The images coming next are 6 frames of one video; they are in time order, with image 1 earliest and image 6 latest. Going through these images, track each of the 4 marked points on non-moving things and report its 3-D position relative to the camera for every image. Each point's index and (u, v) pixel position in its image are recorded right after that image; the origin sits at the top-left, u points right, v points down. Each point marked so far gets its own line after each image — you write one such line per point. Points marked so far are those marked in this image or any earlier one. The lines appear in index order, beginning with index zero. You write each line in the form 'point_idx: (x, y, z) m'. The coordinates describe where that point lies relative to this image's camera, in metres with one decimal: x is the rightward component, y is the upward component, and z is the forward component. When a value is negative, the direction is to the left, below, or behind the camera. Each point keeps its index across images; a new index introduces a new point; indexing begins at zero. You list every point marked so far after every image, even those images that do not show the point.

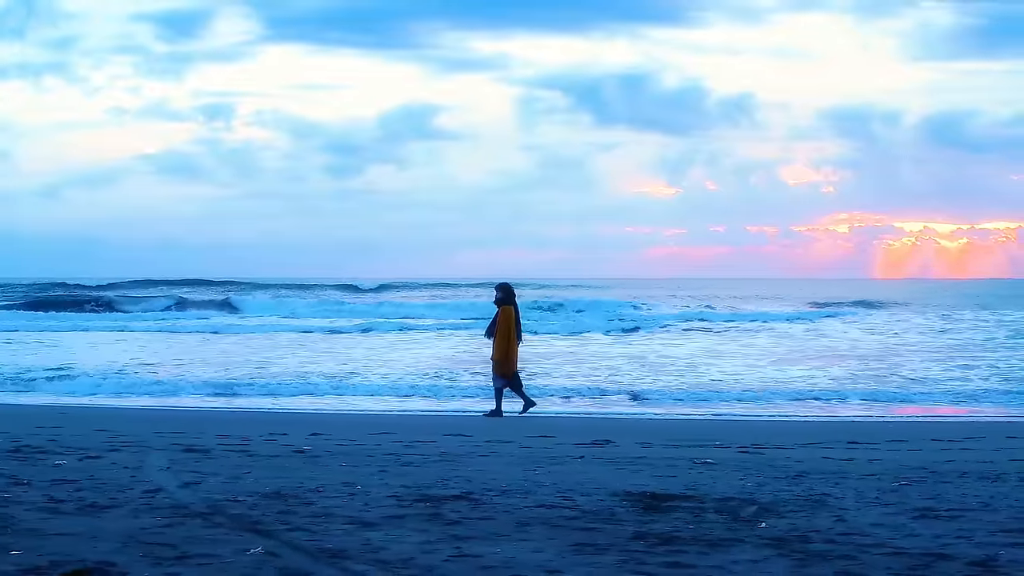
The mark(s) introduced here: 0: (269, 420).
0: (-2.1, -1.2, +8.2) m
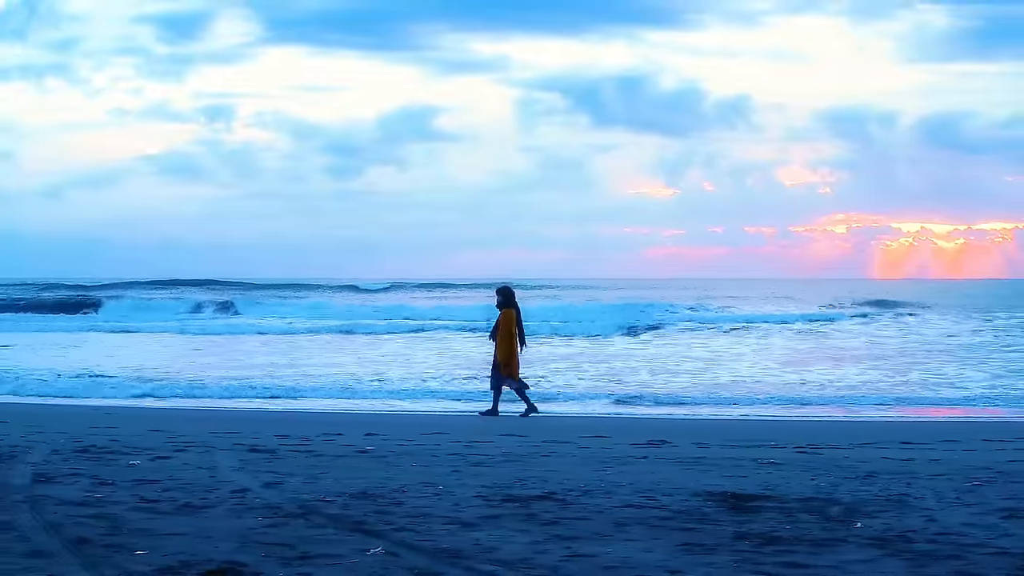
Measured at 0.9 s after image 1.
0: (-1.7, -1.2, +8.1) m
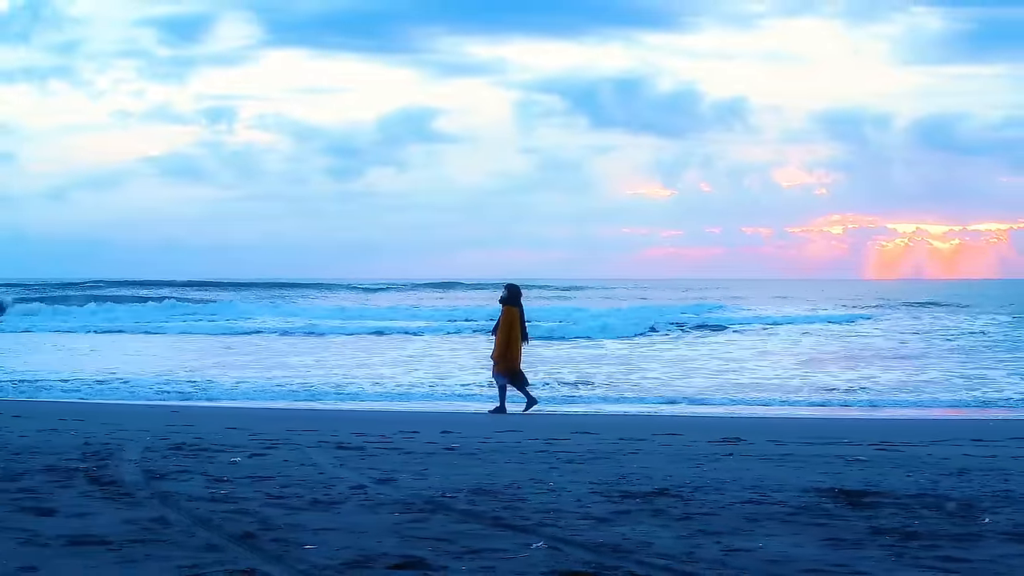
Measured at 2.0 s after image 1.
0: (-1.1, -1.2, +8.1) m
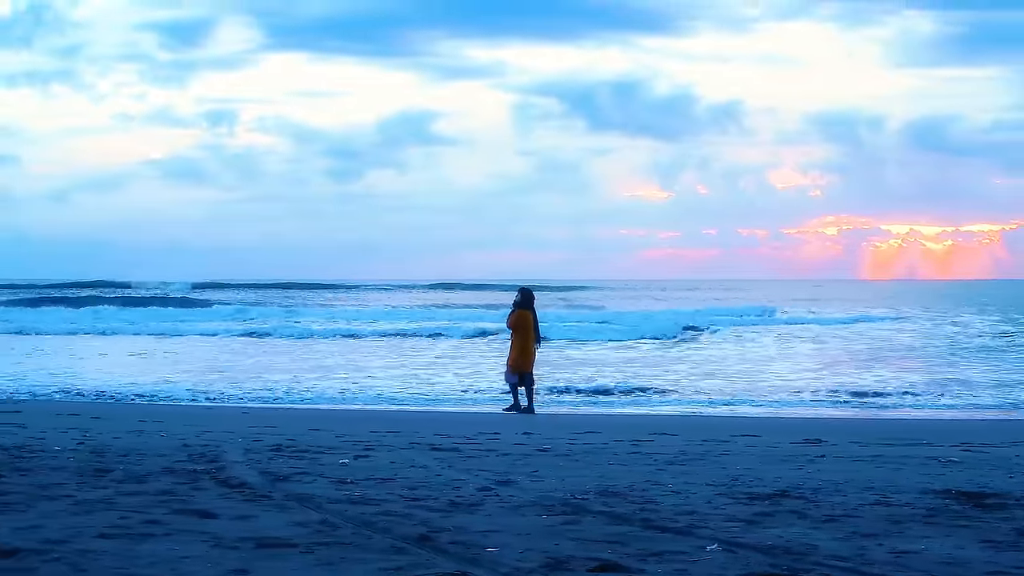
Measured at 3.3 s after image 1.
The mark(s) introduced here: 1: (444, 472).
0: (-0.5, -1.2, +8.1) m
1: (-0.4, -1.0, +5.1) m
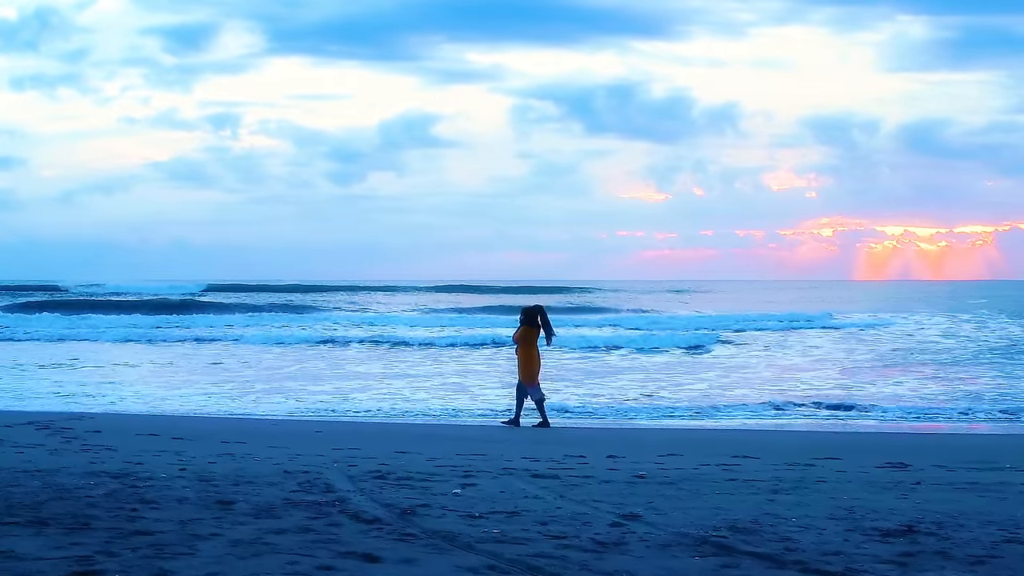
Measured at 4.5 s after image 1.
0: (+0.2, -1.3, +8.1) m
1: (+0.3, -1.2, +5.1) m
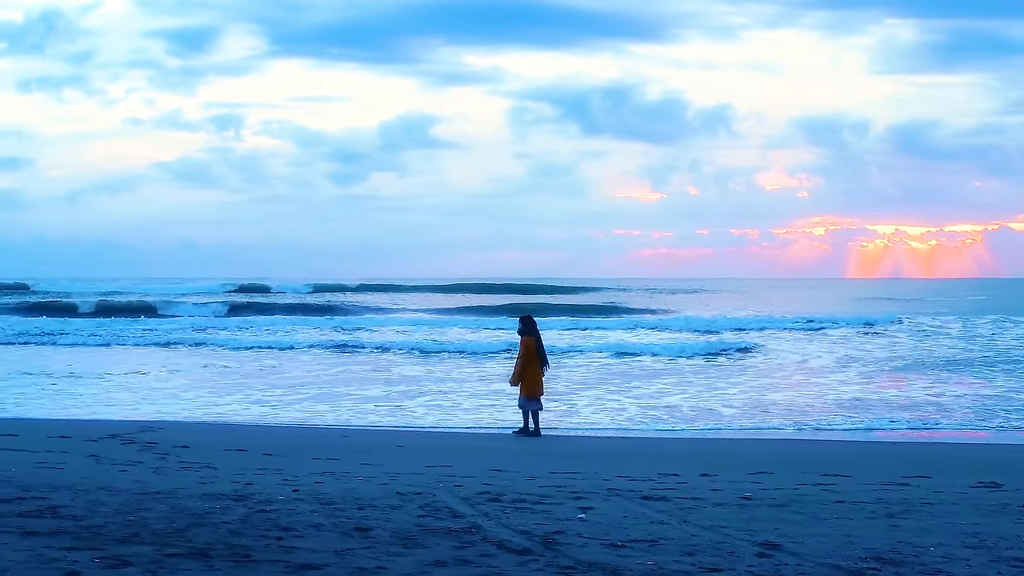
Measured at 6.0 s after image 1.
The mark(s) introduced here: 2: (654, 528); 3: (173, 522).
0: (+0.9, -1.5, +8.2) m
1: (+1.0, -1.3, +5.1) m
2: (+0.8, -1.3, +5.1) m
3: (-1.8, -1.2, +4.9) m
